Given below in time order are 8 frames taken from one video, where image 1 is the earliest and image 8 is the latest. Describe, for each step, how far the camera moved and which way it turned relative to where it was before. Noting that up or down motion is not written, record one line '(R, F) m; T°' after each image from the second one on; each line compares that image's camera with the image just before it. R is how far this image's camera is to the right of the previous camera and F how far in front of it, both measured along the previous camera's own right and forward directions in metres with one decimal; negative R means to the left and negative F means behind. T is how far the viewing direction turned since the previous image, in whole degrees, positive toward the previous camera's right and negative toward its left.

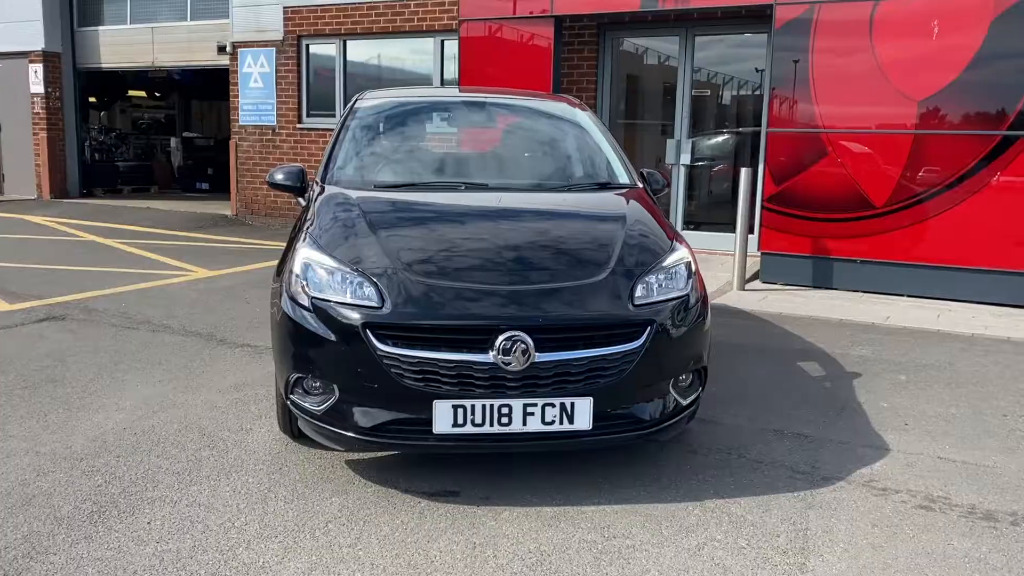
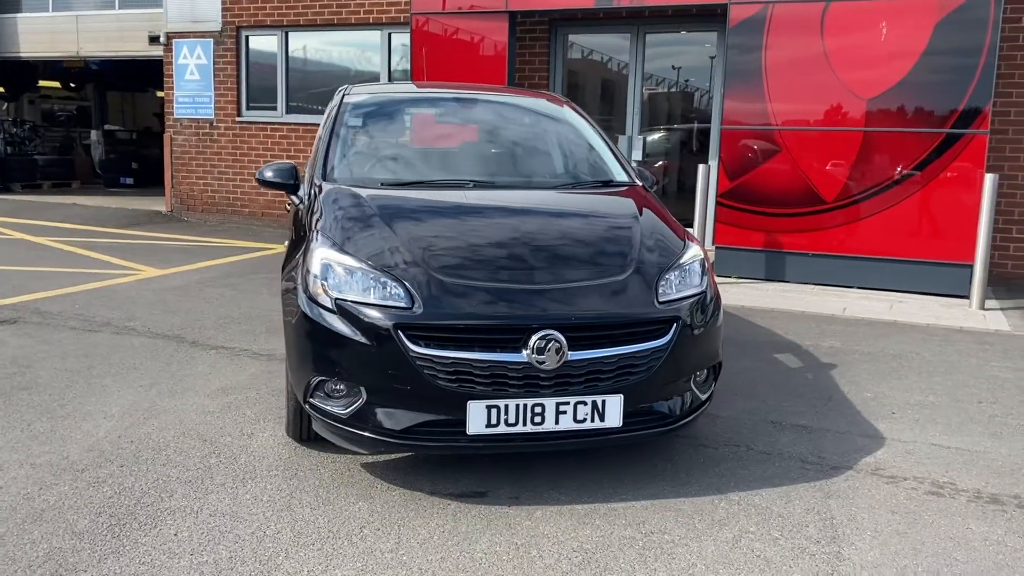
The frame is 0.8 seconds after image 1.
(-0.4, 0.0) m; +5°
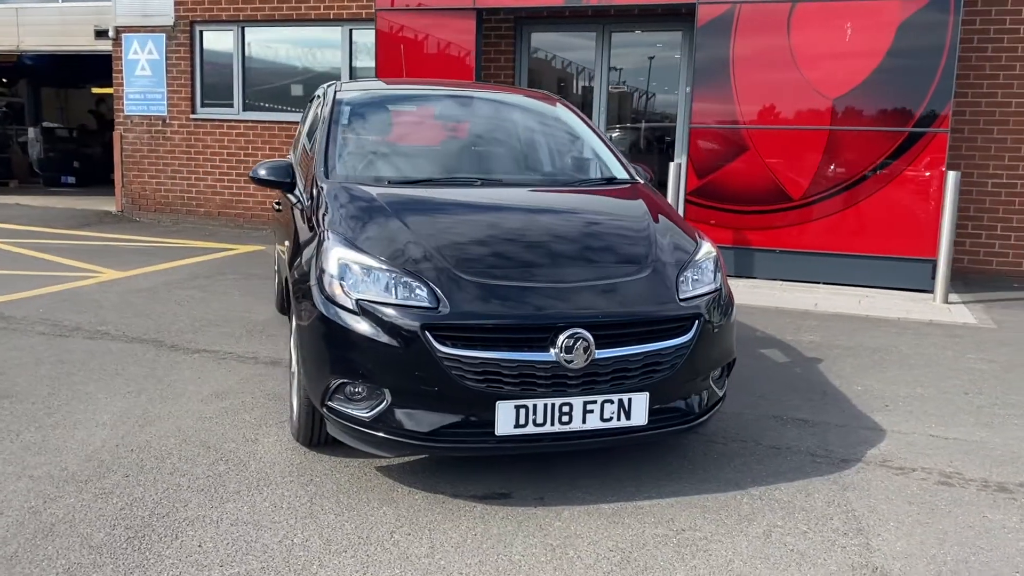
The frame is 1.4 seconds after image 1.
(-0.3, 0.0) m; +4°
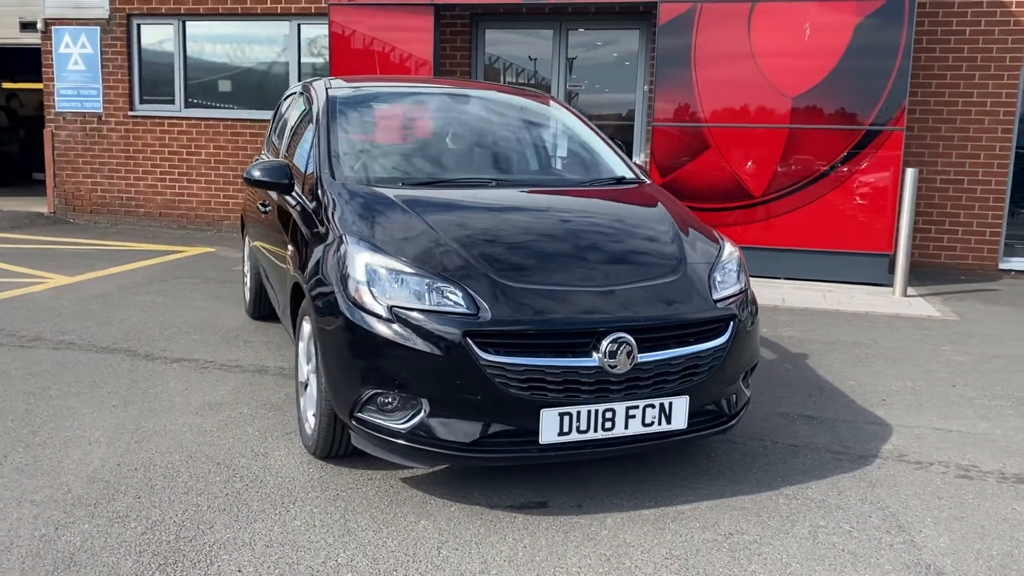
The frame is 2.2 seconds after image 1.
(-0.4, +0.1) m; +5°
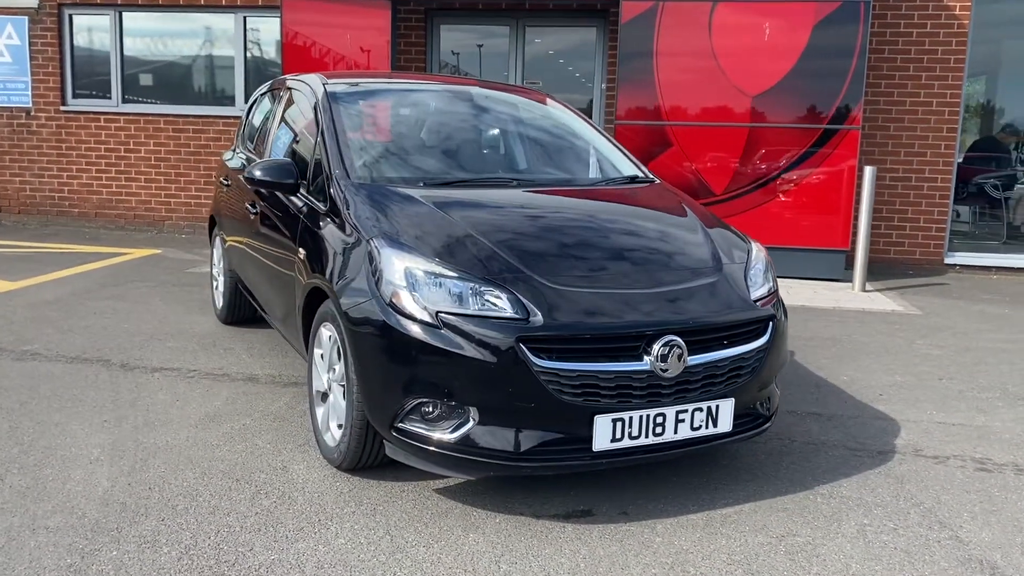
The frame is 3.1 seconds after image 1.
(-0.4, +0.1) m; +5°
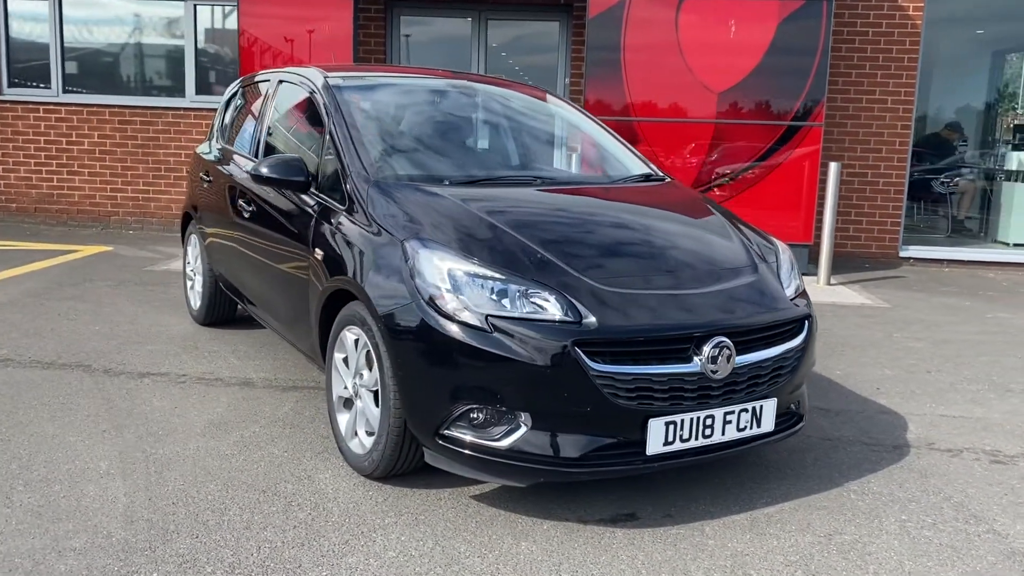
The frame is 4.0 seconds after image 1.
(-0.4, +0.1) m; +5°
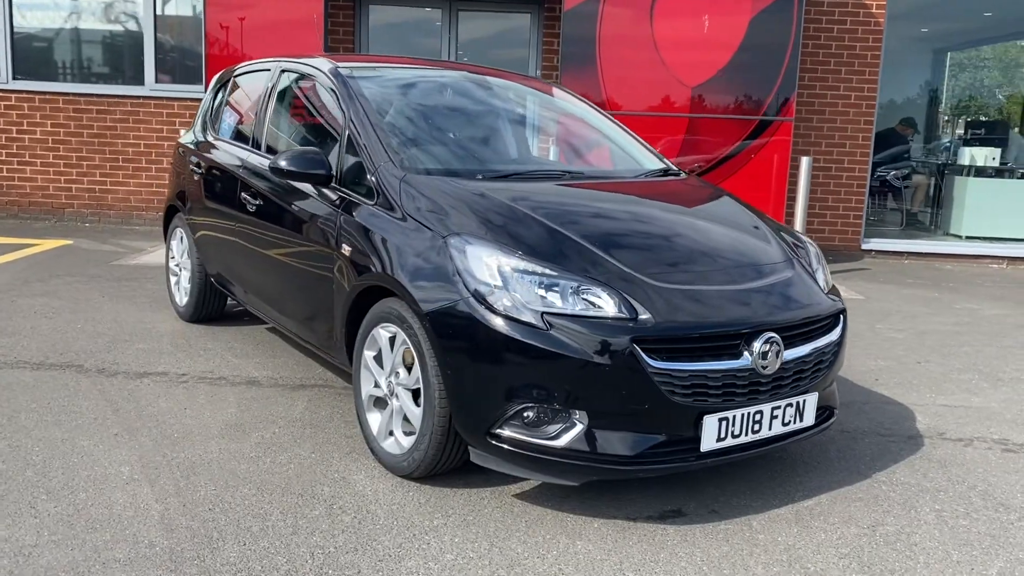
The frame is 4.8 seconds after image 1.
(-0.4, +0.1) m; +4°
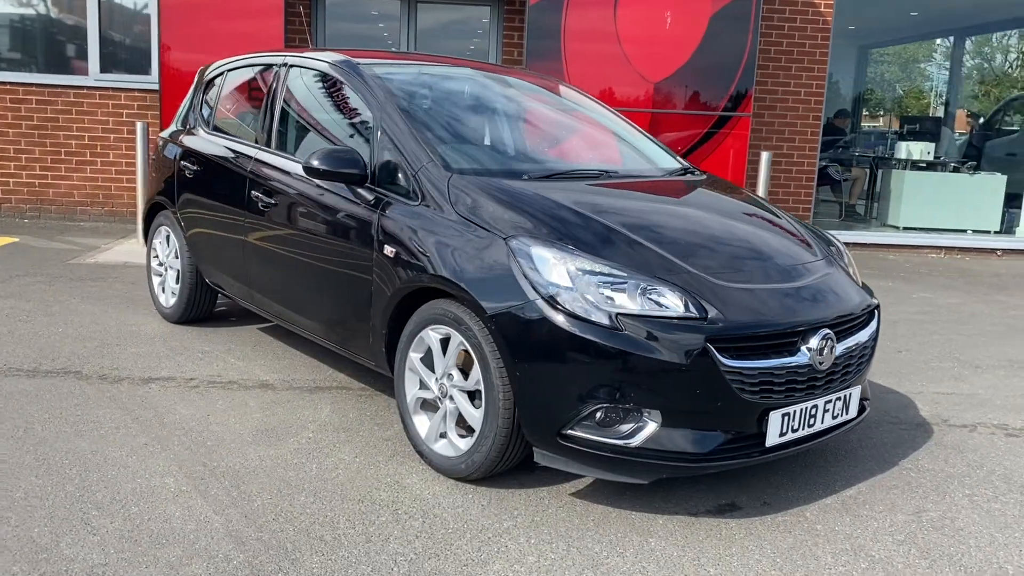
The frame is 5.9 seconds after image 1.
(-0.5, 0.0) m; +5°
